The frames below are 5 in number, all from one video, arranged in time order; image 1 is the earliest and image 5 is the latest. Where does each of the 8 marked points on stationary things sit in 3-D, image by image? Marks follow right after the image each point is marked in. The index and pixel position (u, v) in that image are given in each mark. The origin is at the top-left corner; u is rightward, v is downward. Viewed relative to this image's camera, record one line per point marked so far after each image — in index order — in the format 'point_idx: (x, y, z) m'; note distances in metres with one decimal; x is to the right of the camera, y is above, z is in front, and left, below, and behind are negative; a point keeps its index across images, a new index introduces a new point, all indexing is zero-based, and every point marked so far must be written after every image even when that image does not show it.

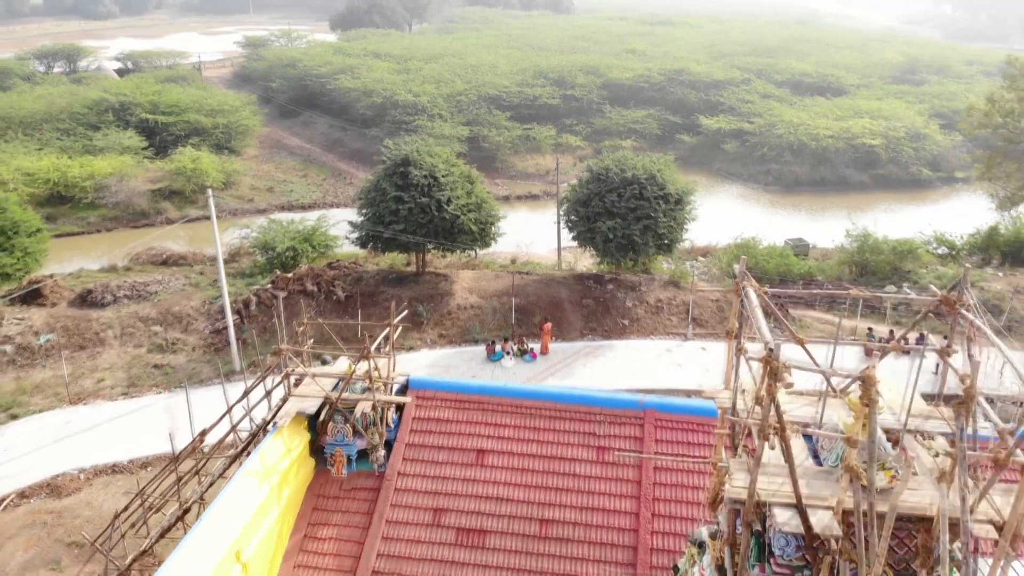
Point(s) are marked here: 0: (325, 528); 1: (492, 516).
0: (-1.5, -1.9, +9.8) m
1: (-0.2, -1.8, +9.7) m
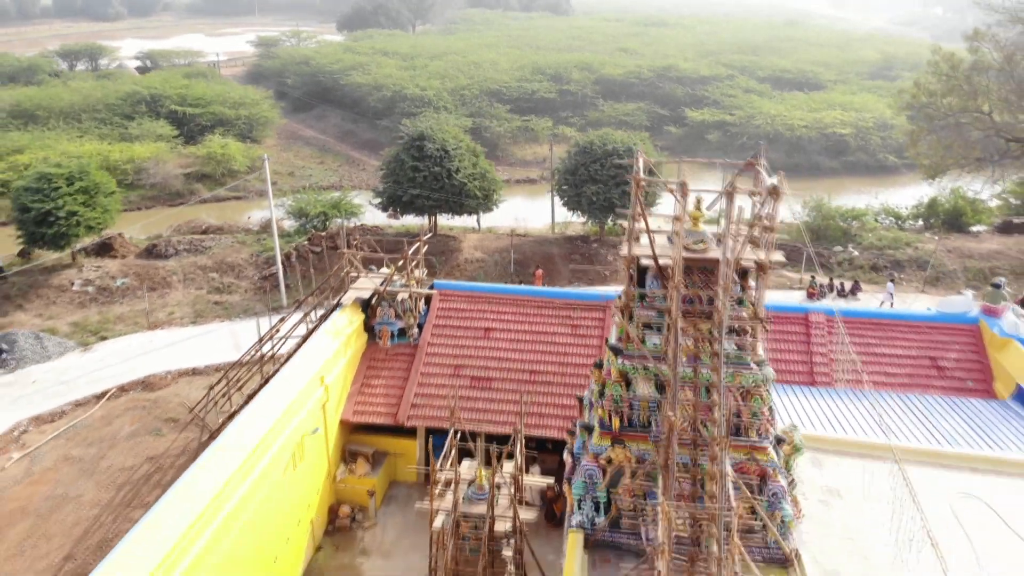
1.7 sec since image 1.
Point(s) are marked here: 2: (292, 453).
0: (-1.5, -1.0, +13.5) m
1: (-0.2, -0.9, +13.4) m
2: (-2.0, -1.5, +11.4) m
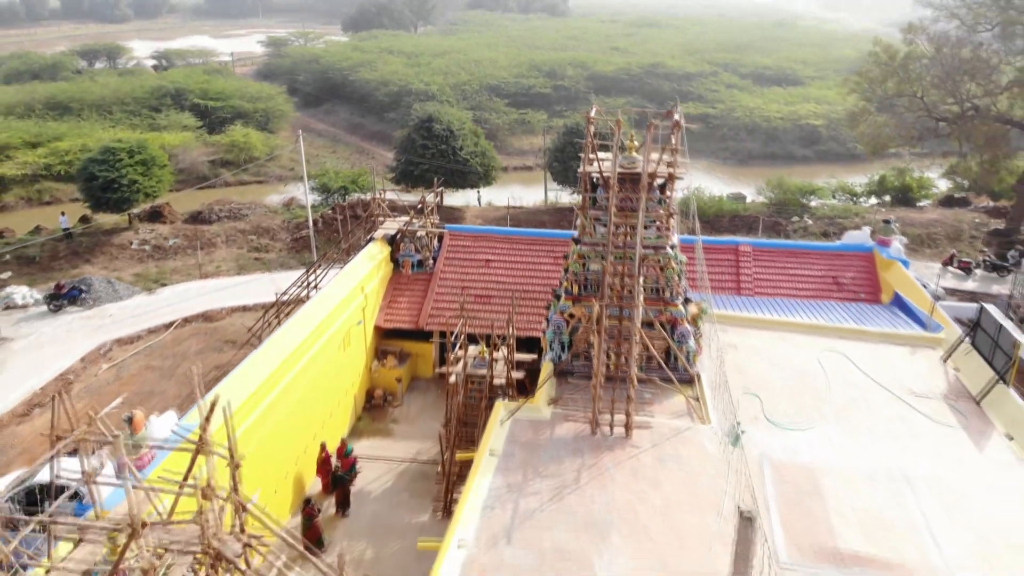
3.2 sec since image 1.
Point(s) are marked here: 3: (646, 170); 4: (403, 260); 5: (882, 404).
0: (-1.6, -0.1, +17.1) m
1: (-0.3, 0.0, +17.1) m
2: (-2.1, -0.6, +15.1) m
3: (+1.2, +1.0, +10.8) m
4: (-1.6, +0.4, +17.5) m
5: (+3.4, -1.1, +11.3) m
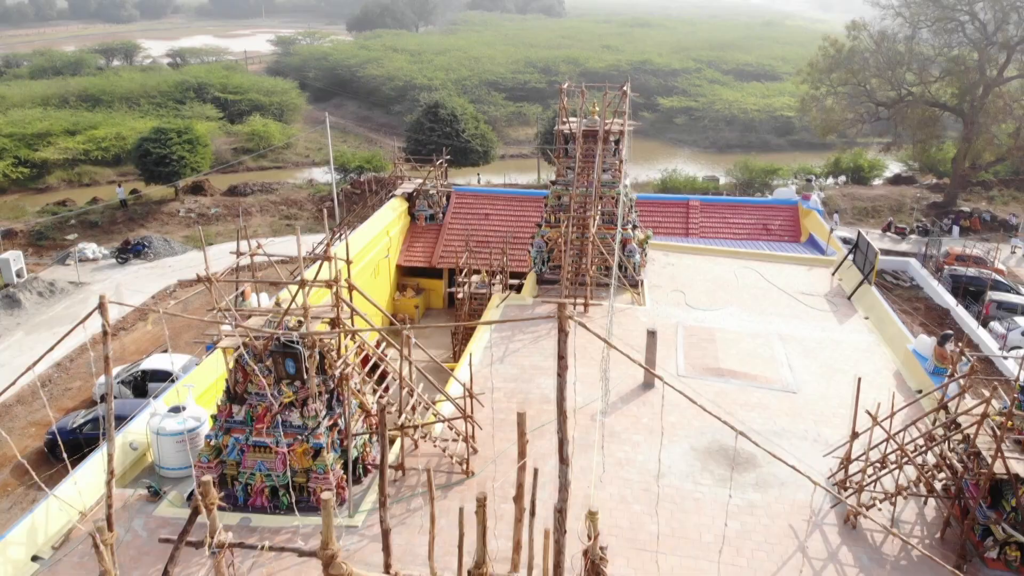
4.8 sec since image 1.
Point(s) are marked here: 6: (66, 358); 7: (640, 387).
0: (-1.7, +0.8, +21.2) m
1: (-0.4, +0.9, +21.1) m
2: (-2.2, +0.3, +19.1) m
3: (+1.1, +1.9, +14.8) m
4: (-1.7, +1.4, +21.6) m
5: (+3.3, -0.1, +15.4) m
6: (-7.2, -1.1, +19.6) m
7: (+1.2, -1.0, +11.5) m
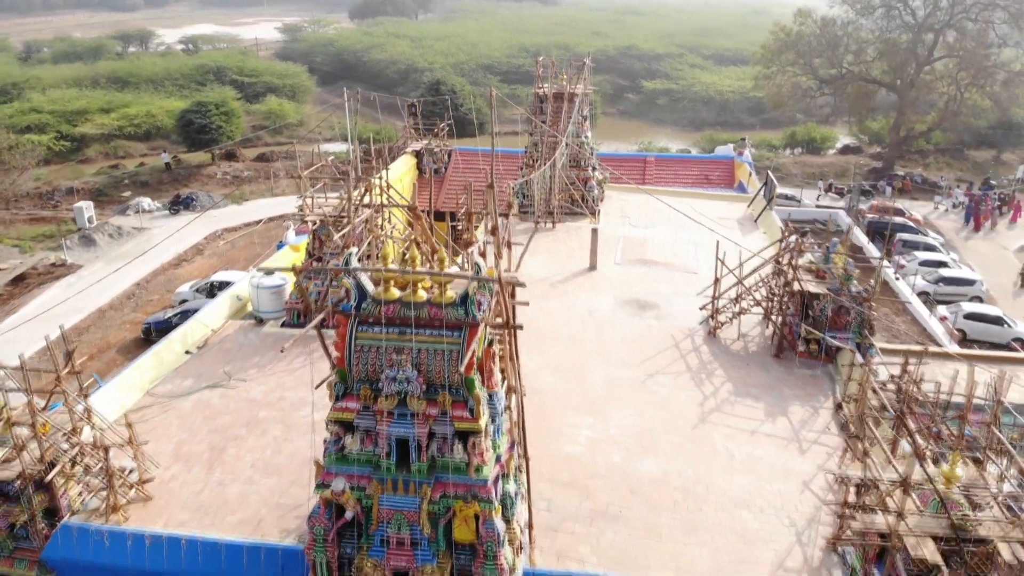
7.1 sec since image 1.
0: (-1.9, +2.1, +25.9) m
1: (-0.6, +2.2, +25.9) m
2: (-2.4, +1.6, +23.9) m
3: (+0.9, +3.2, +19.6) m
4: (-1.9, +2.7, +26.3) m
5: (+3.1, +1.1, +20.1) m
6: (-7.4, +0.2, +24.4) m
7: (+1.0, +0.3, +16.2) m
